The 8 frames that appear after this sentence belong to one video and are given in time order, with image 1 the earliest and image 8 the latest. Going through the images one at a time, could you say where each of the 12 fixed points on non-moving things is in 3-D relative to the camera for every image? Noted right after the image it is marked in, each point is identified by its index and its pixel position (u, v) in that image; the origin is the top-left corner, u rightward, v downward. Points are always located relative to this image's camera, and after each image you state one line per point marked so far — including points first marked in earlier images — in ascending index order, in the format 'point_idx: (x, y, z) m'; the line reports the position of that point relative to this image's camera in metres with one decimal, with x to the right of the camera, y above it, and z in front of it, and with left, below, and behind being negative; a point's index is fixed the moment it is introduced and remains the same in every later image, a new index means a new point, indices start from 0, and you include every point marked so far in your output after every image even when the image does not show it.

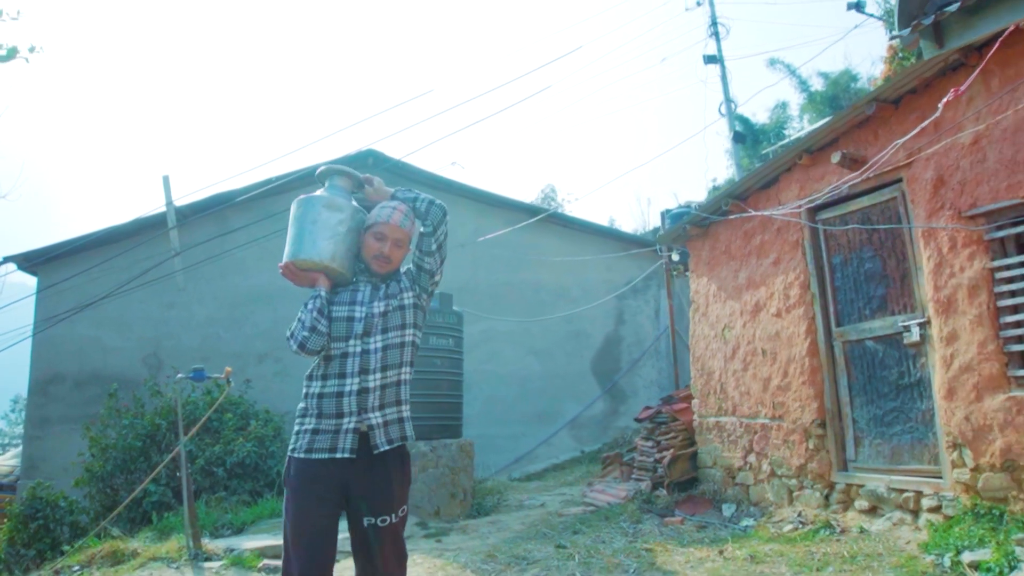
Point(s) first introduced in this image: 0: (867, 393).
0: (+2.7, -0.8, +6.1) m
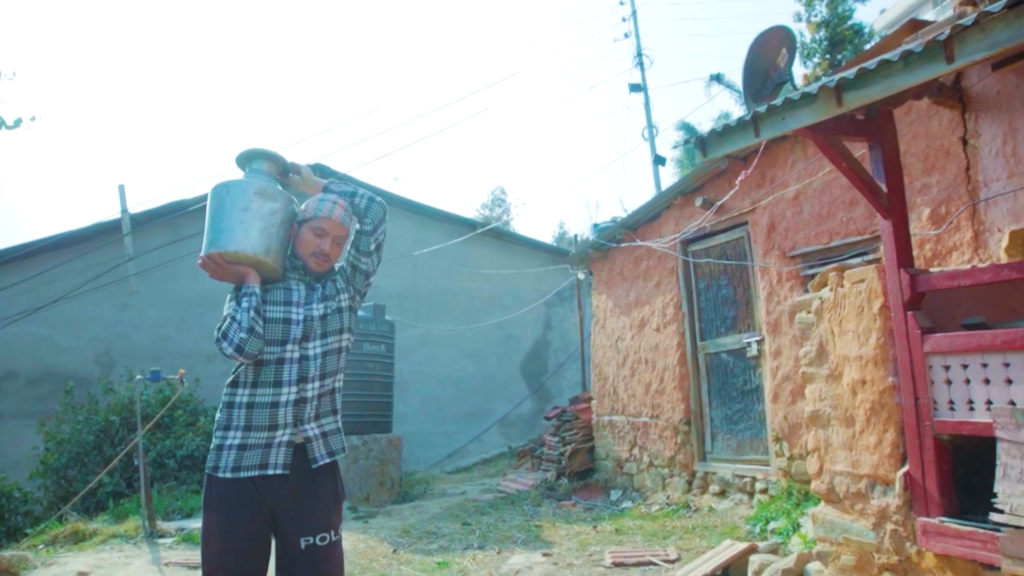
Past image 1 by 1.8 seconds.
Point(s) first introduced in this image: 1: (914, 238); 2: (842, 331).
0: (+2.0, -1.0, +7.4) m
1: (+2.7, +0.3, +5.3) m
2: (+1.7, -0.2, +4.1) m
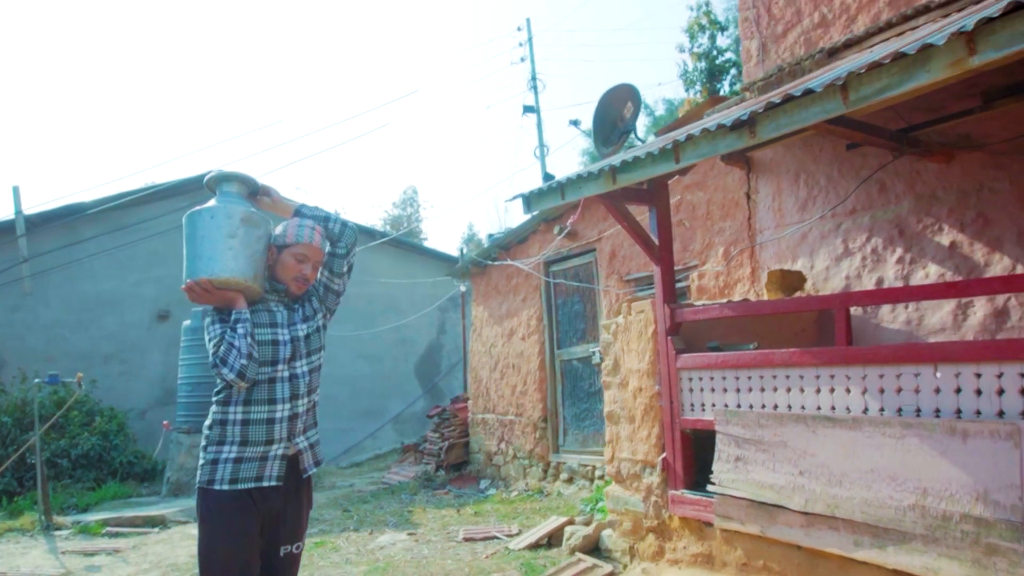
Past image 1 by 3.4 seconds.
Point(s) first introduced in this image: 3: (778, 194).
0: (+0.7, -1.2, +8.6) m
1: (+1.6, +0.1, +6.5) m
2: (+0.7, -0.4, +5.2) m
3: (+2.0, +0.7, +6.0) m
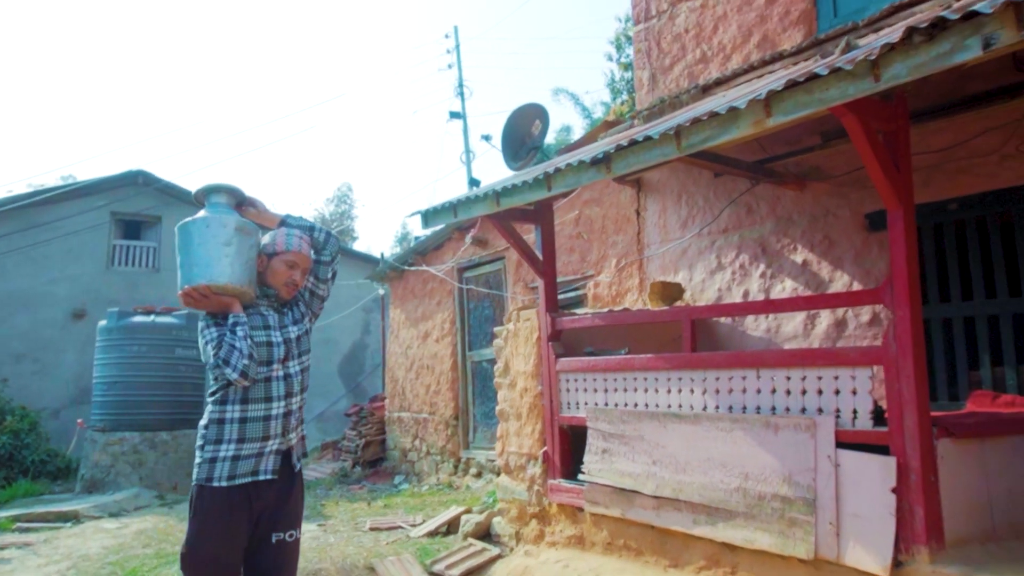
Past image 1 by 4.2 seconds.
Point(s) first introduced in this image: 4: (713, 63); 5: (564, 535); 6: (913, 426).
0: (-0.3, -1.2, +9.1) m
1: (+0.8, +0.1, +7.1) m
2: (0.0, -0.5, +5.7) m
3: (+1.3, +0.6, +6.6) m
4: (+1.6, +1.8, +6.2) m
5: (+0.3, -1.6, +5.0) m
6: (+1.7, -0.6, +3.3) m
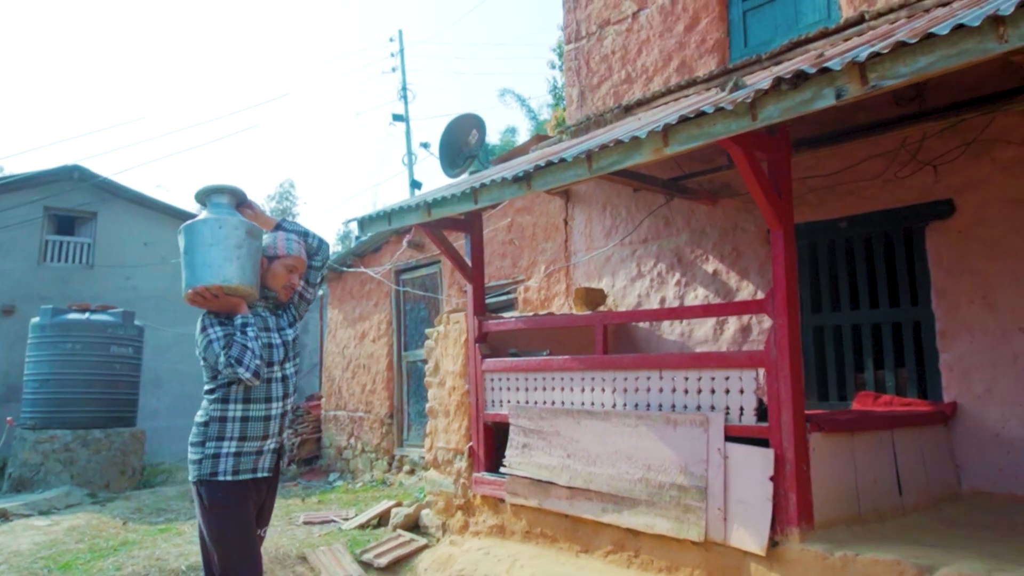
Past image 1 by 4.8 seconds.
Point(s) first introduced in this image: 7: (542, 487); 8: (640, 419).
0: (-1.1, -1.3, +9.3) m
1: (+0.2, 0.0, +7.5) m
2: (-0.5, -0.5, +6.0) m
3: (+0.7, +0.6, +7.0) m
4: (+1.0, +1.7, +6.6) m
5: (-0.2, -1.6, +5.4) m
6: (+1.3, -0.6, +3.7) m
7: (+0.2, -1.2, +4.9) m
8: (+0.7, -0.7, +4.4) m
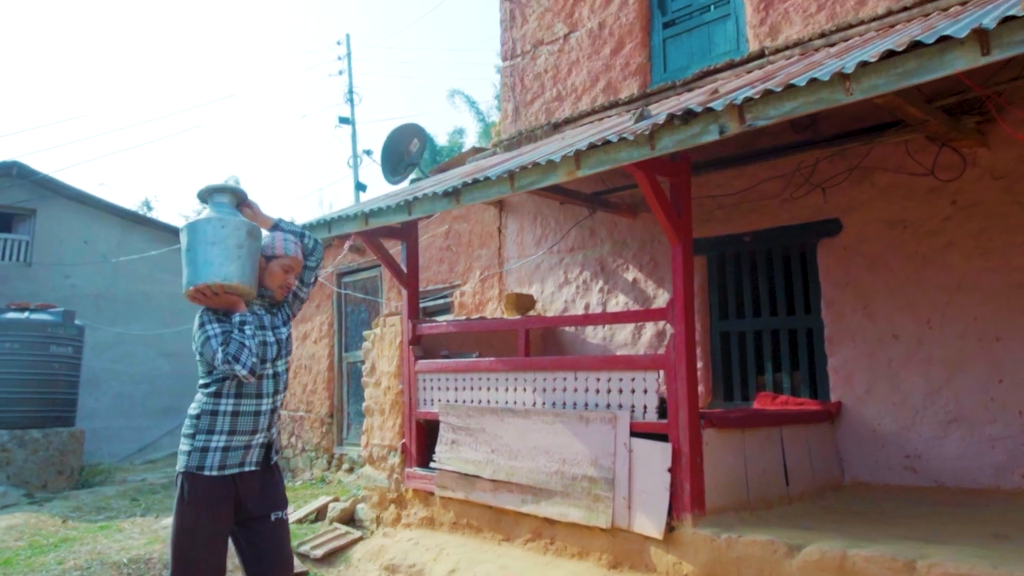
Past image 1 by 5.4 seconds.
0: (-1.9, -1.3, +9.6) m
1: (-0.4, 0.0, +7.8) m
2: (-1.0, -0.5, +6.3) m
3: (+0.1, +0.5, +7.4) m
4: (+0.5, +1.6, +7.0) m
5: (-0.7, -1.6, +5.7) m
6: (+0.9, -0.7, +4.1) m
7: (-0.3, -1.3, +5.2) m
8: (+0.3, -0.8, +4.7) m
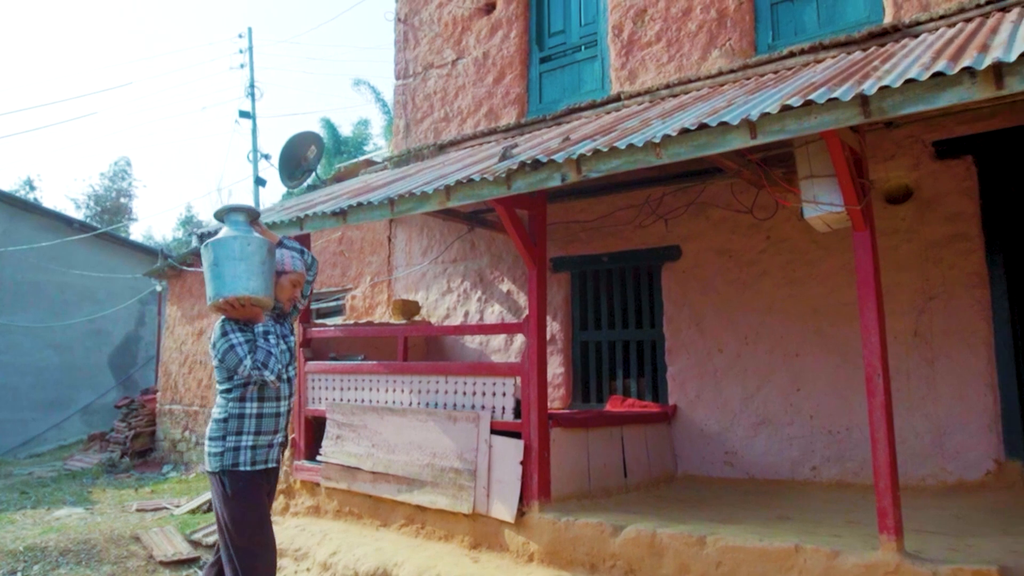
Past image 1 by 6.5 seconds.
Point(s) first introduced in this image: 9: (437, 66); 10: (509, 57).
0: (-3.2, -1.3, +9.9) m
1: (-1.6, -0.1, +8.3) m
2: (-2.0, -0.6, +6.8) m
3: (-1.0, +0.5, +7.9) m
4: (-0.6, +1.6, +7.6) m
5: (-1.6, -1.7, +6.2) m
6: (+0.1, -0.8, +4.8) m
7: (-1.2, -1.3, +5.8) m
8: (-0.6, -0.9, +5.3) m
9: (-0.7, +2.2, +7.8) m
10: (0.0, +2.1, +7.3) m
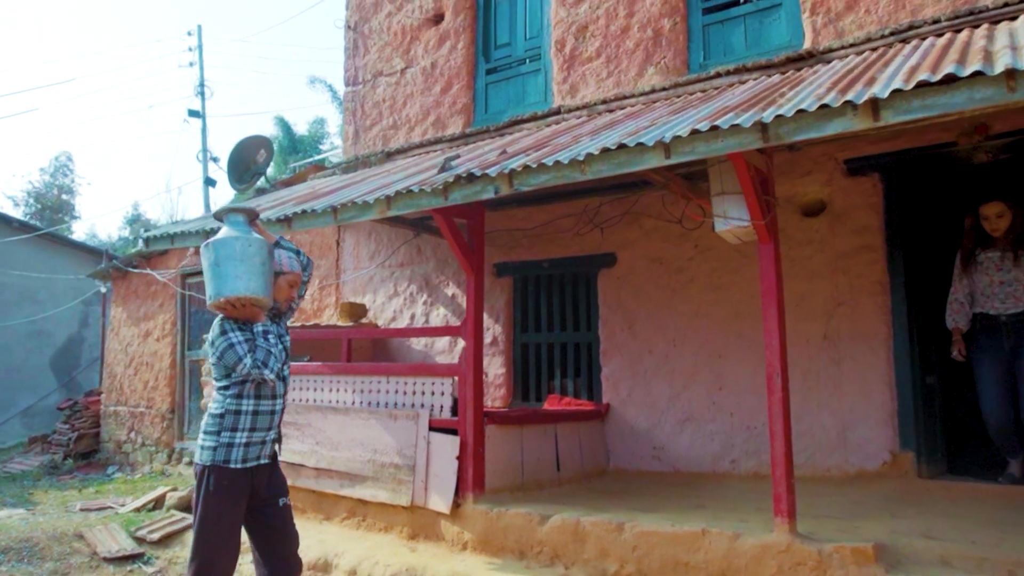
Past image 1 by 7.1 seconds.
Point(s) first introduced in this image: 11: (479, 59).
0: (-3.9, -1.3, +10.0) m
1: (-2.2, -0.1, +8.5) m
2: (-2.5, -0.6, +7.0) m
3: (-1.6, +0.4, +8.2) m
4: (-1.1, +1.5, +7.9) m
5: (-2.1, -1.7, +6.4) m
6: (-0.3, -0.8, +5.1) m
7: (-1.6, -1.4, +6.0) m
8: (-1.0, -0.9, +5.6) m
9: (-1.3, +2.1, +8.1) m
10: (-0.5, +2.1, +7.6) m
11: (-0.3, +2.2, +7.5) m
